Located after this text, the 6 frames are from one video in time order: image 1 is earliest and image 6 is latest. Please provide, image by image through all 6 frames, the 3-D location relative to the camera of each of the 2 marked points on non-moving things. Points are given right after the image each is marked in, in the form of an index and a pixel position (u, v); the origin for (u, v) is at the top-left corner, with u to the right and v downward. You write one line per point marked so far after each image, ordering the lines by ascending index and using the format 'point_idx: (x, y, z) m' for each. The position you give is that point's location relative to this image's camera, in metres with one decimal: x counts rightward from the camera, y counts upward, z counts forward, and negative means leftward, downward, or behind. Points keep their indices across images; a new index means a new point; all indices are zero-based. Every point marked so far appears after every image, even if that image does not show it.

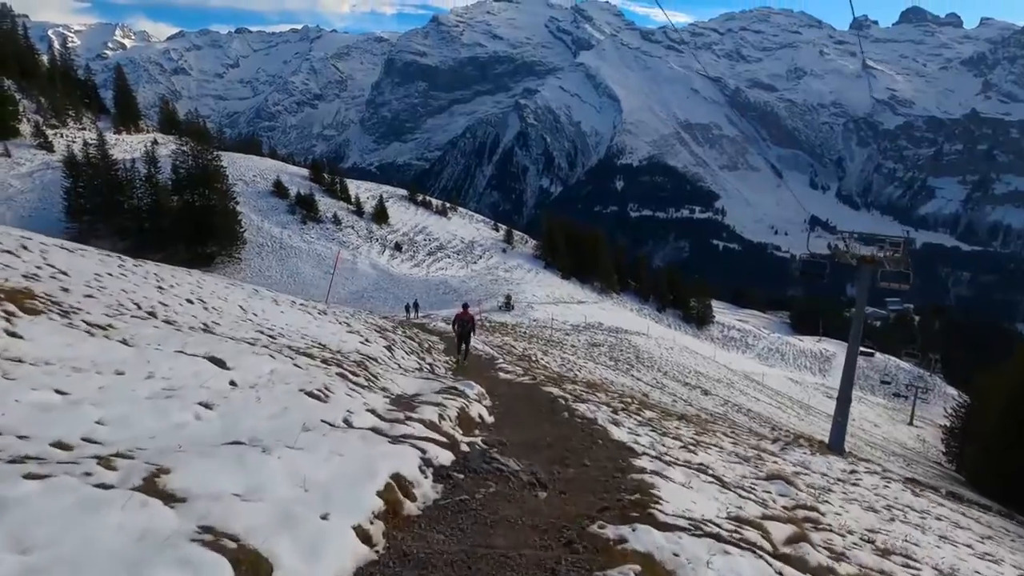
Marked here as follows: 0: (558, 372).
0: (+1.5, -2.6, +16.5) m
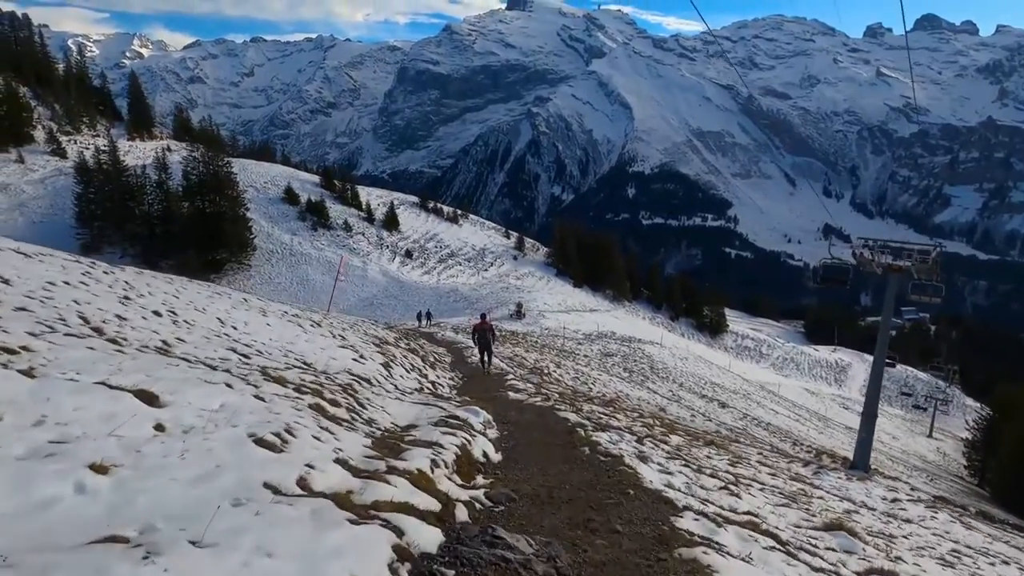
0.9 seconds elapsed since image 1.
0: (+1.8, -2.9, +15.7) m
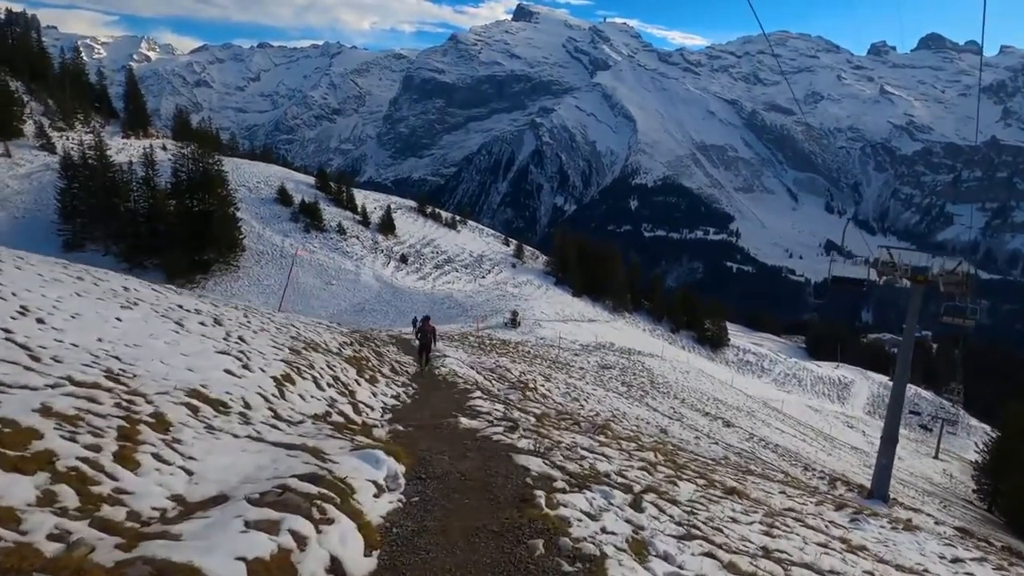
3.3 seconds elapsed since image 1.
0: (+1.3, -2.9, +13.7) m
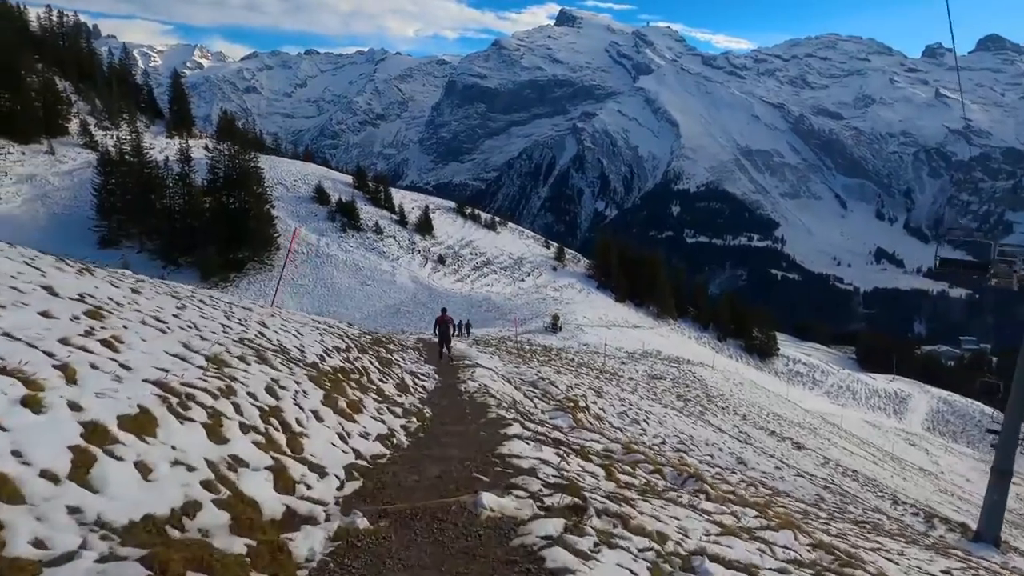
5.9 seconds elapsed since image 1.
0: (+2.2, -2.8, +10.9) m
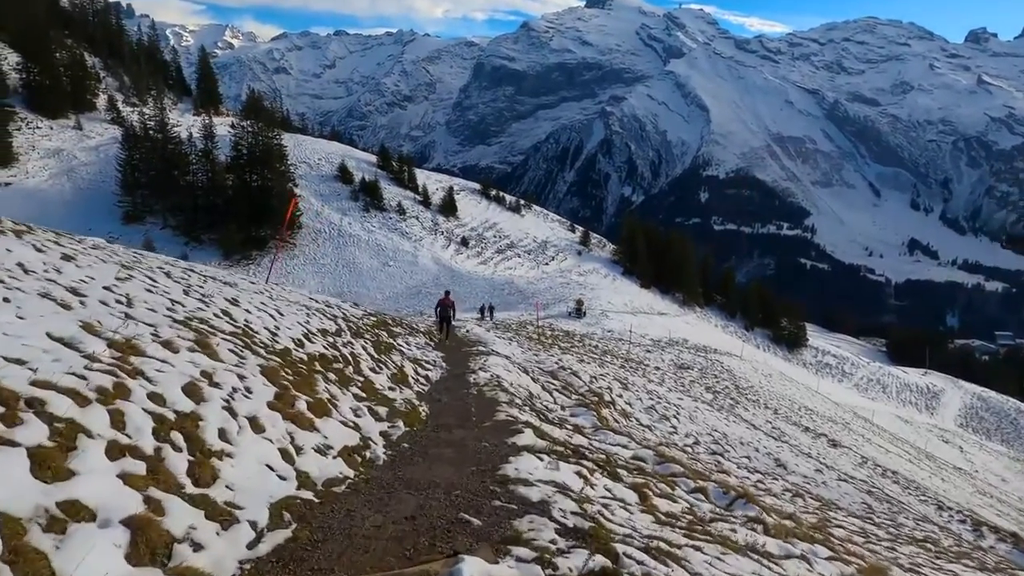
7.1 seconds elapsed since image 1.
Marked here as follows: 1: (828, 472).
0: (+2.5, -2.5, +9.8) m
1: (+8.7, -5.0, +15.6) m
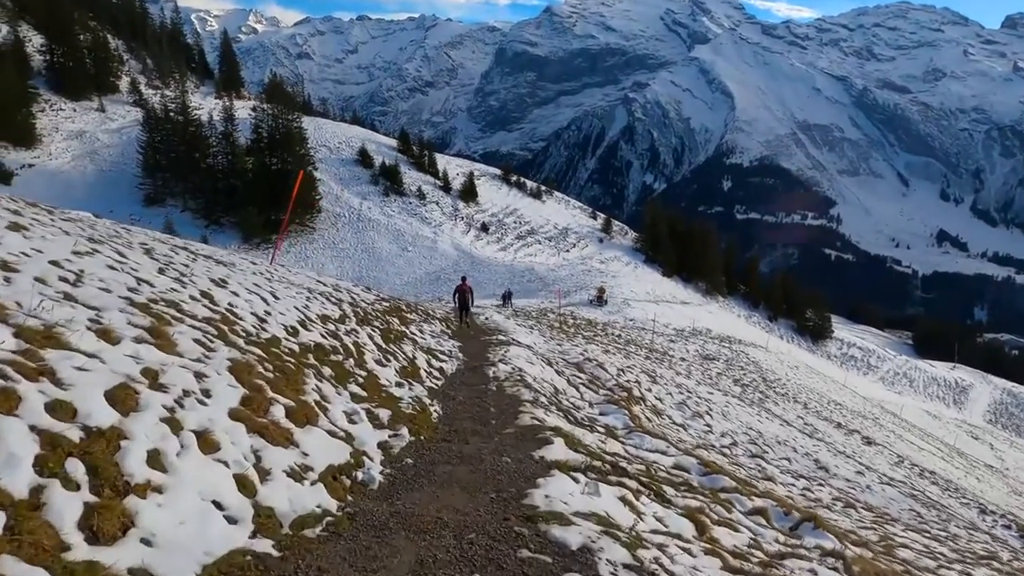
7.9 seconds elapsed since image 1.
0: (+2.8, -2.3, +9.0) m
1: (+9.2, -4.8, +14.6) m
